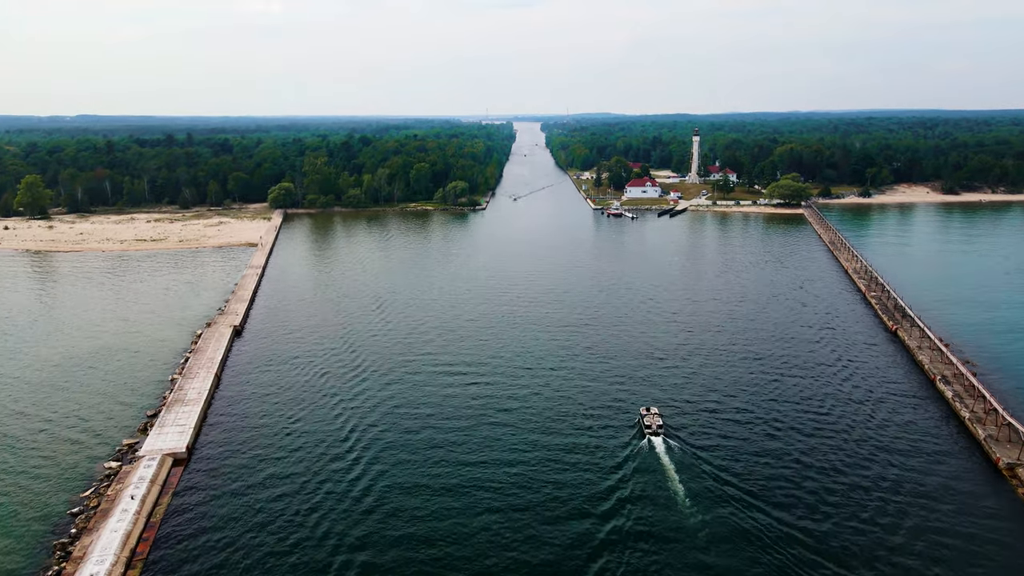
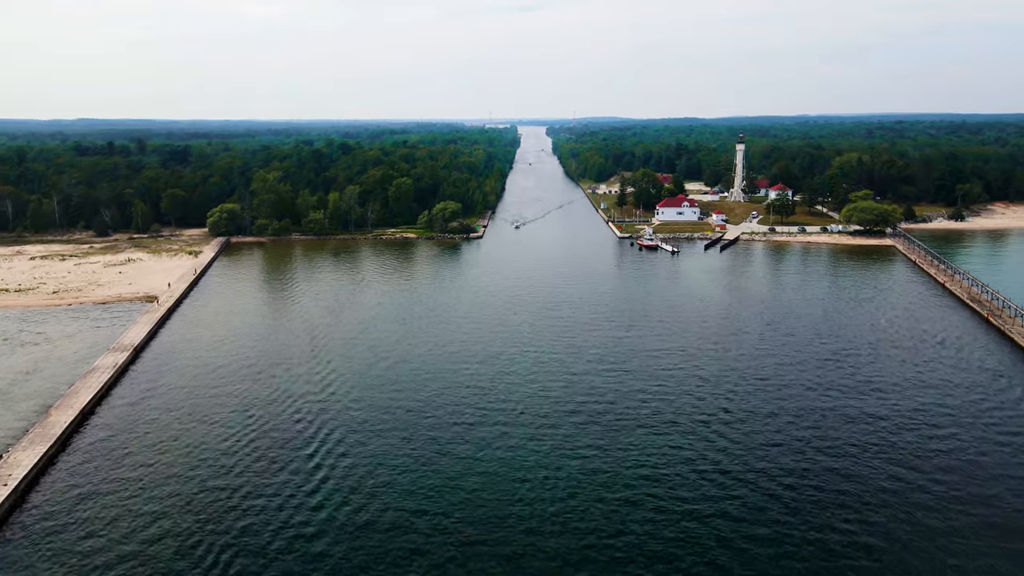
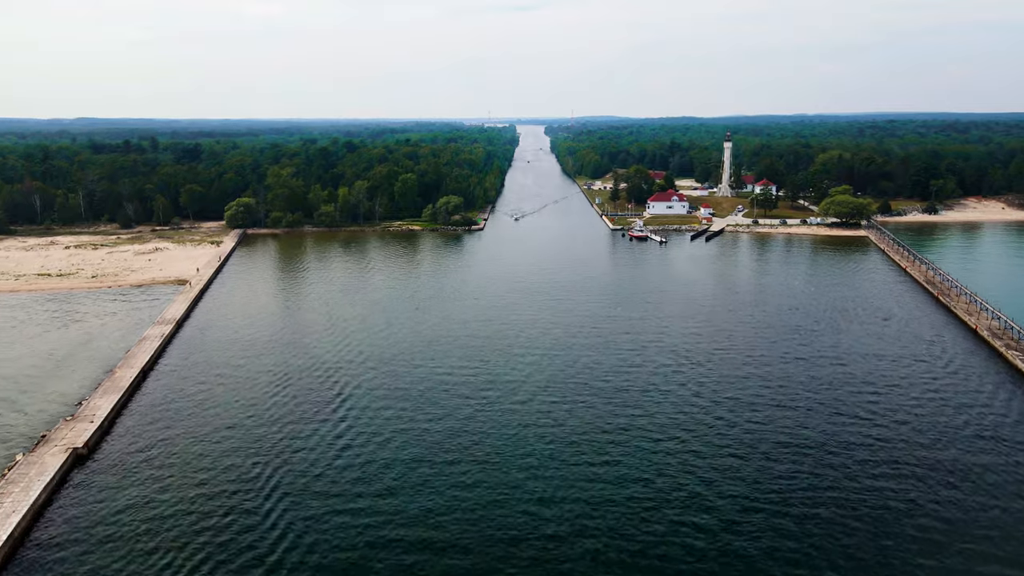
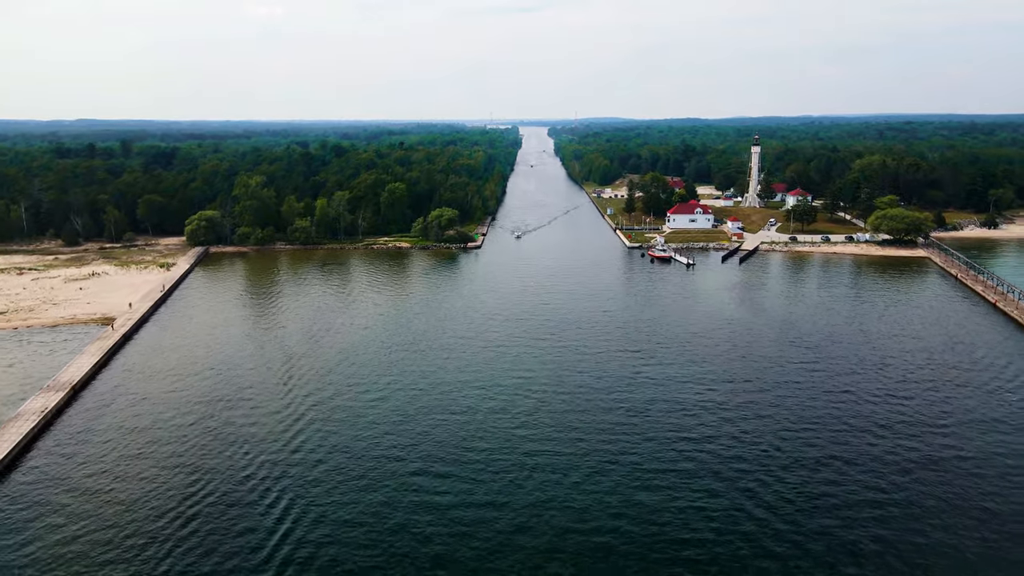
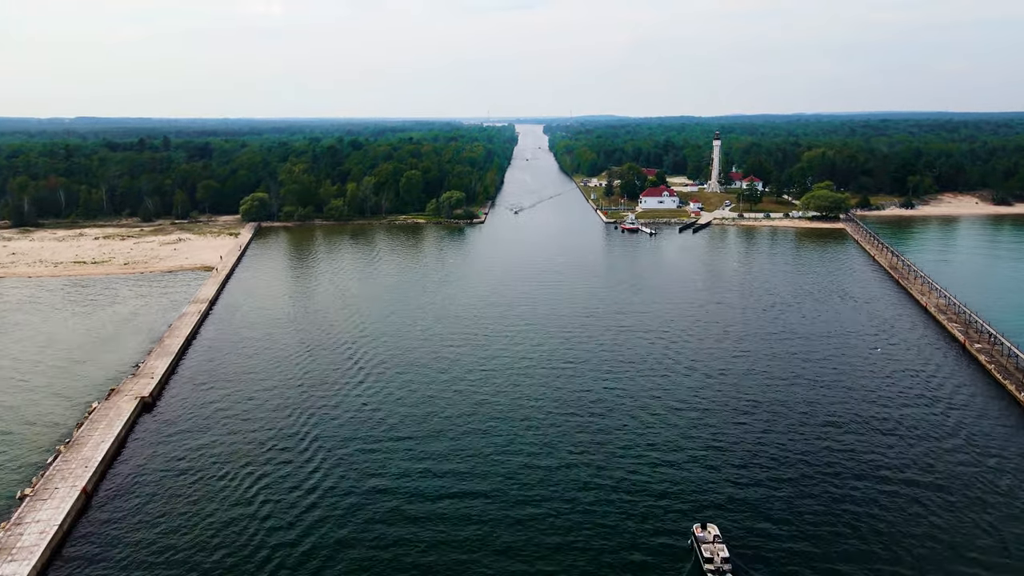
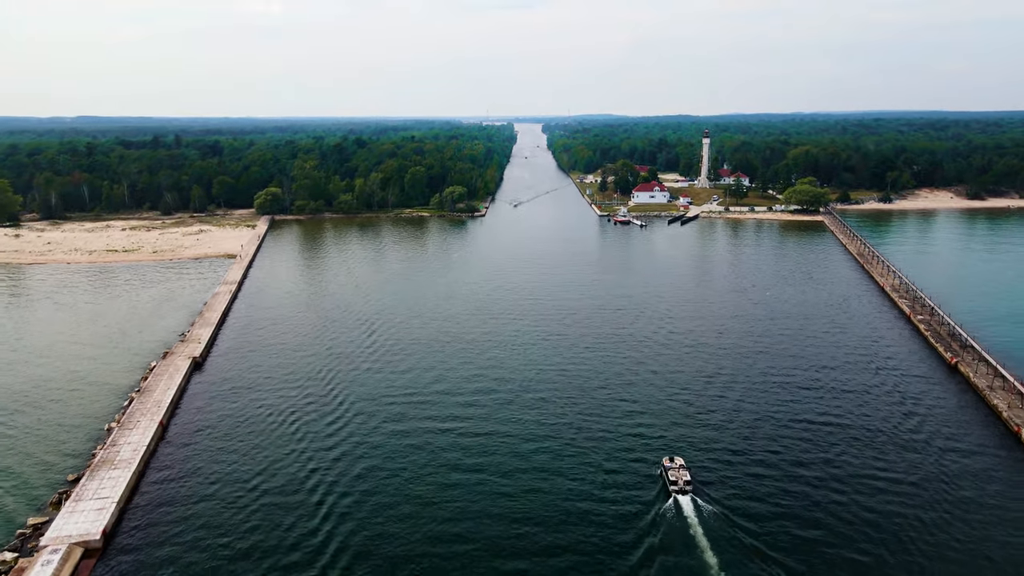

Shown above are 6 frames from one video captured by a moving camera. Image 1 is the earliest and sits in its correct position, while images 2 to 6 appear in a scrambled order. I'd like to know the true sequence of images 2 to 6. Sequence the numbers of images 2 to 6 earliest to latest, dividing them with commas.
6, 5, 3, 2, 4
